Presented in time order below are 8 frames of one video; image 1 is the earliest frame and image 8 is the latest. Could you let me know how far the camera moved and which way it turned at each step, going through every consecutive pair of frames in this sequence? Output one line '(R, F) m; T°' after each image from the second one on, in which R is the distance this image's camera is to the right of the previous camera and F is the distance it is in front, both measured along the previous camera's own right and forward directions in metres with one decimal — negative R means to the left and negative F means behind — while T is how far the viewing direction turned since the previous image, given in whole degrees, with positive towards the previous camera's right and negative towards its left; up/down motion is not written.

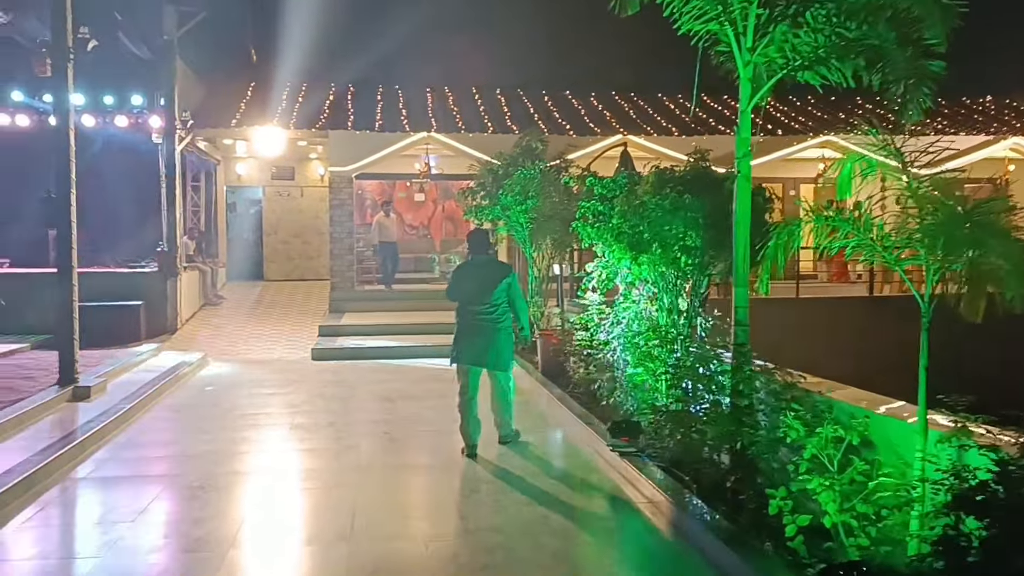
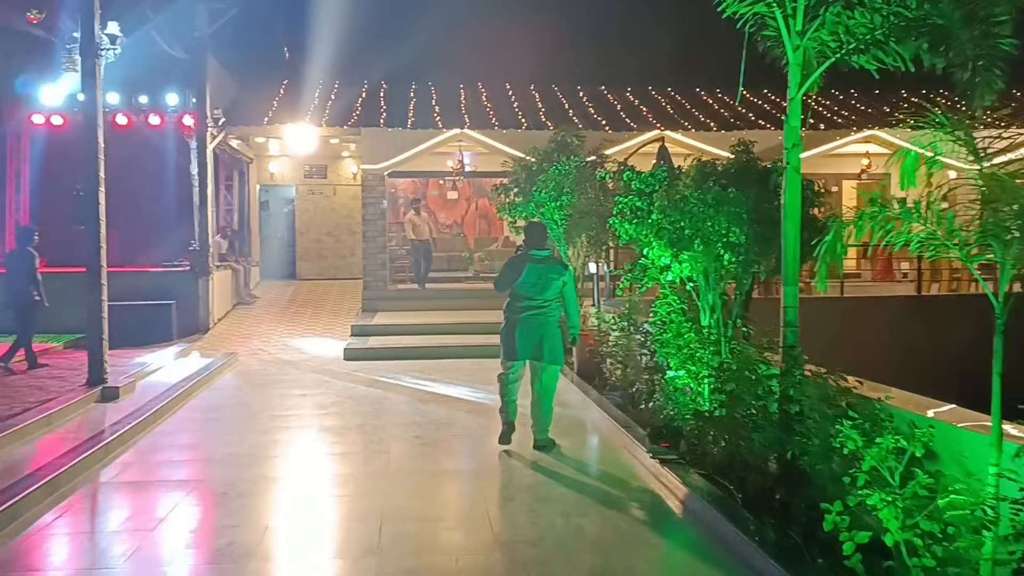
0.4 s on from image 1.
(0.0, +0.2) m; -2°
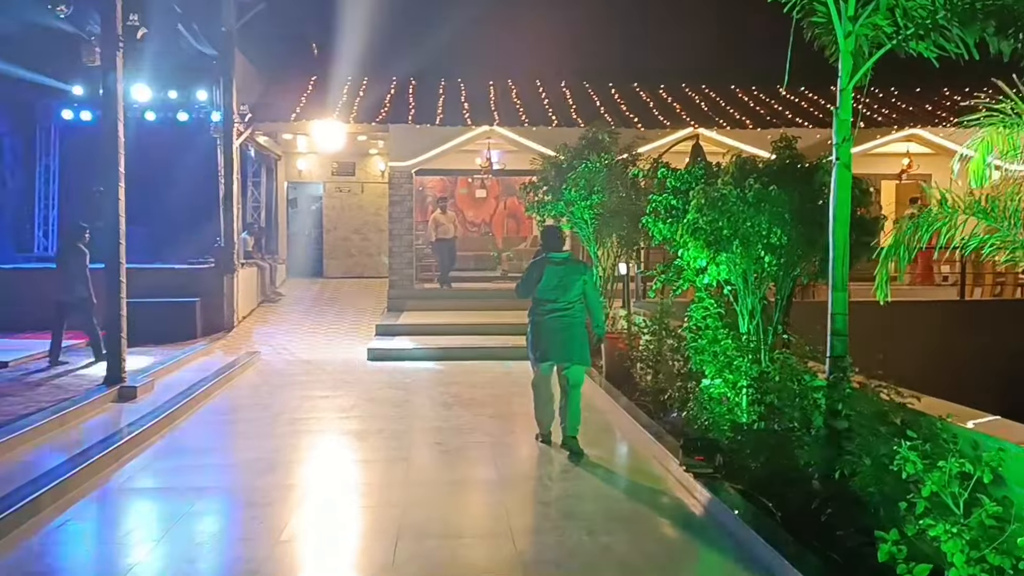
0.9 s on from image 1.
(0.0, +0.3) m; -2°
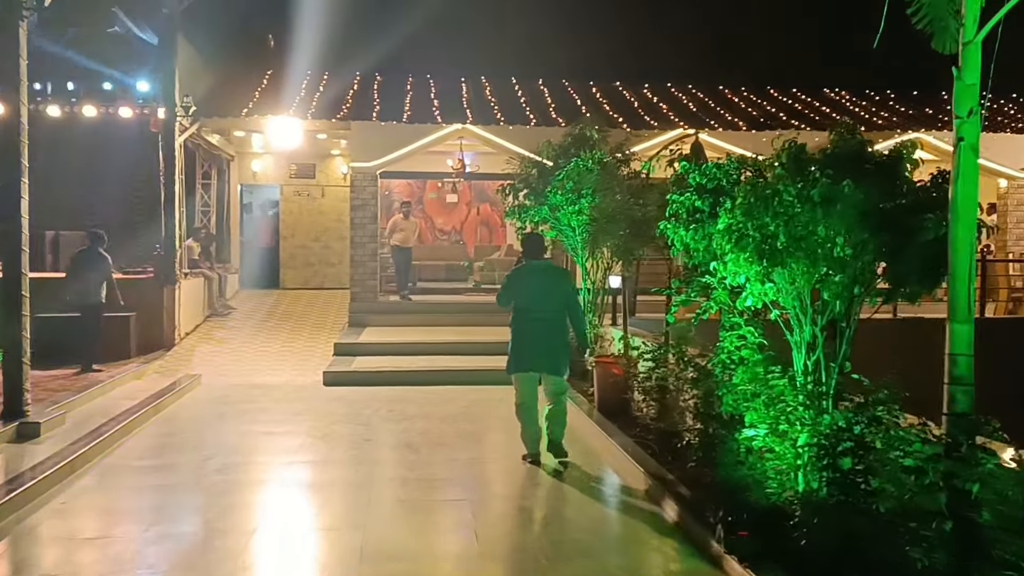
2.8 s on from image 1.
(-0.1, +1.2) m; +2°
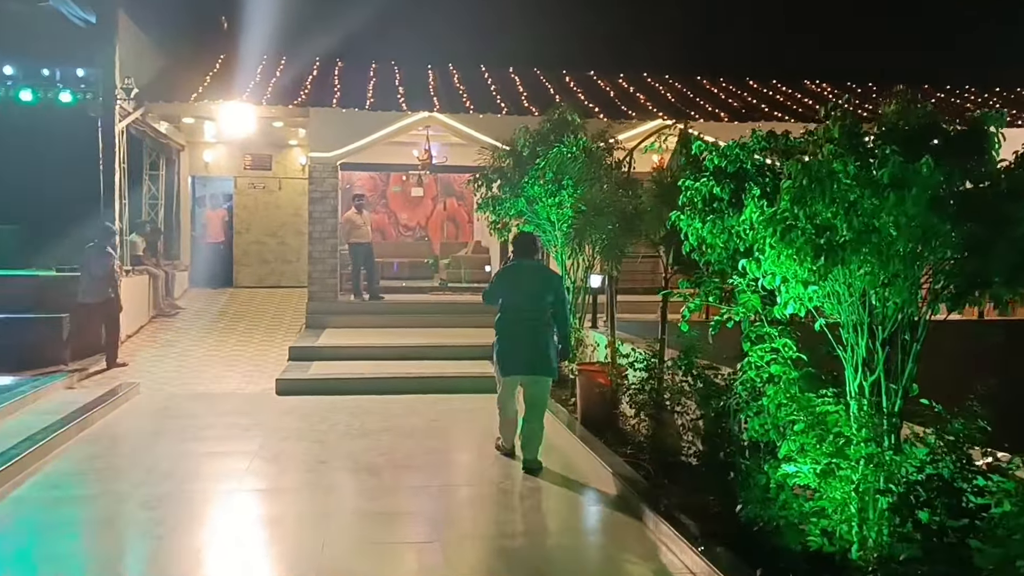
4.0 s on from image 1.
(-0.1, +0.8) m; +2°
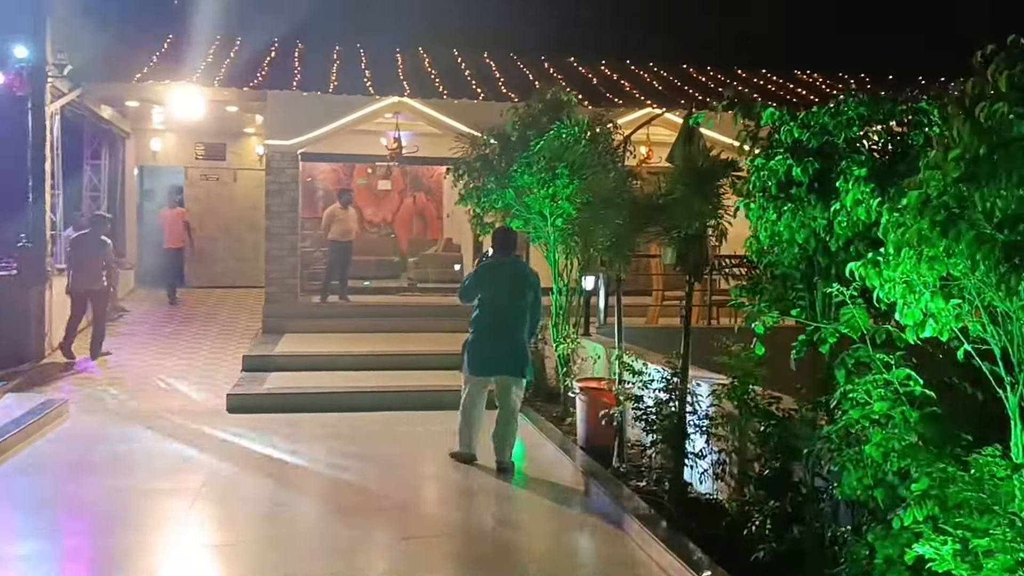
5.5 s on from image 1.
(-0.2, +0.9) m; +2°
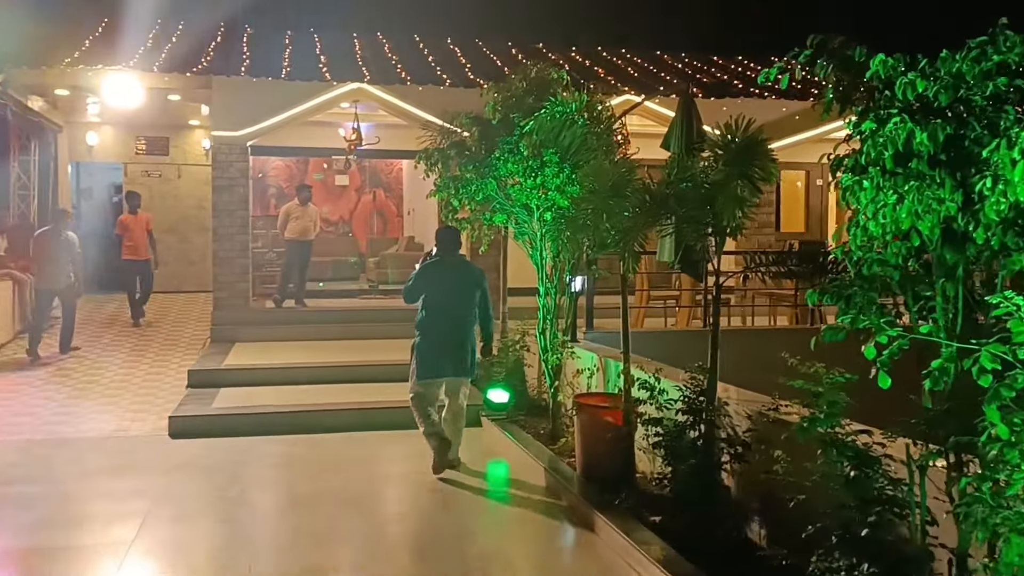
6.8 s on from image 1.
(-0.2, +0.8) m; +3°
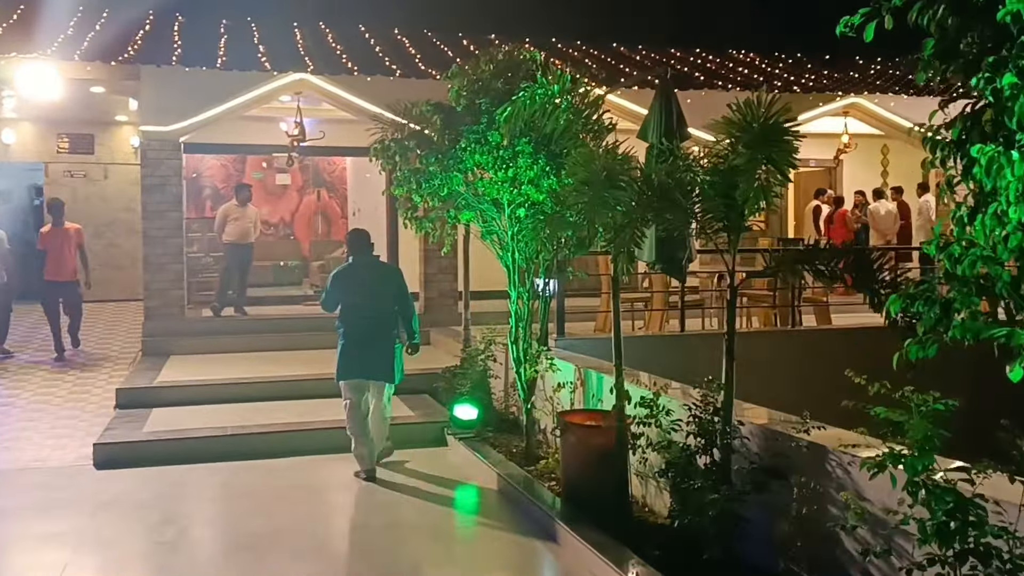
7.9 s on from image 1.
(-0.2, +0.6) m; +4°
